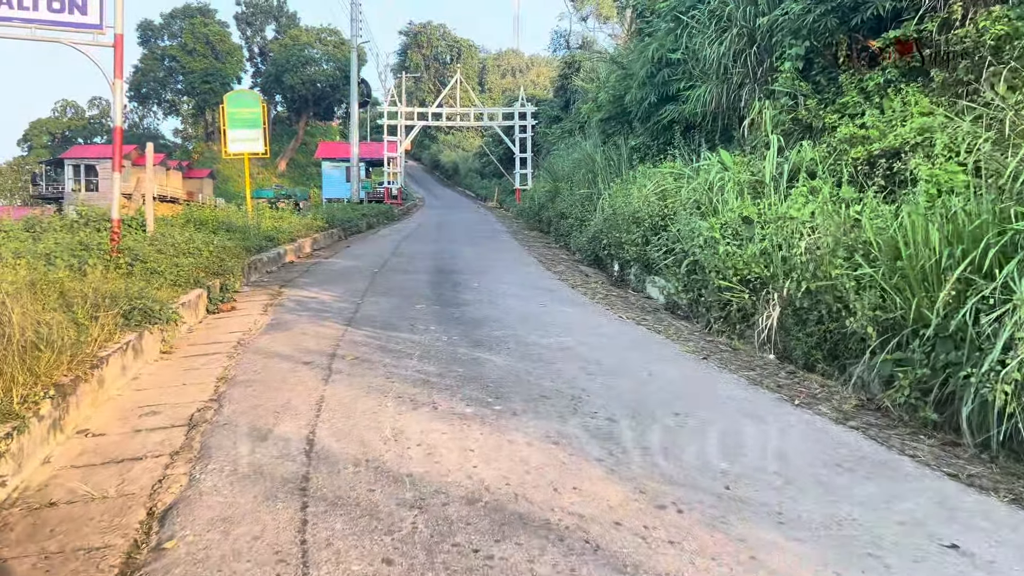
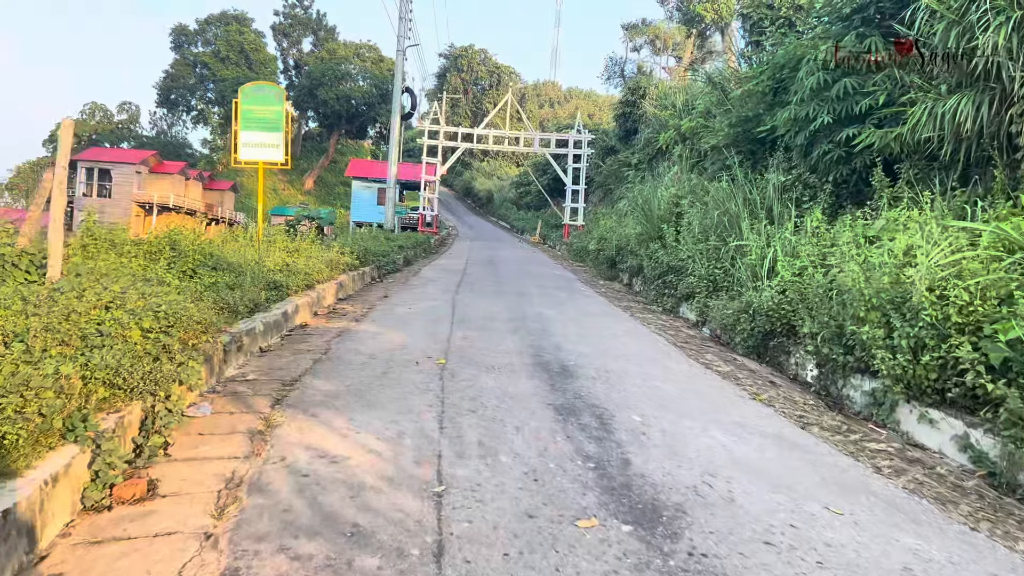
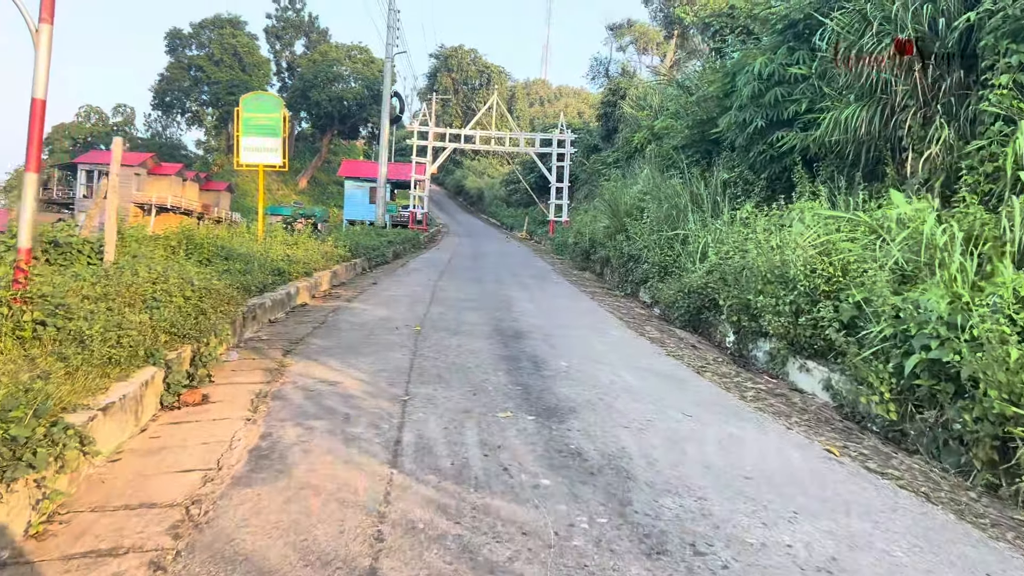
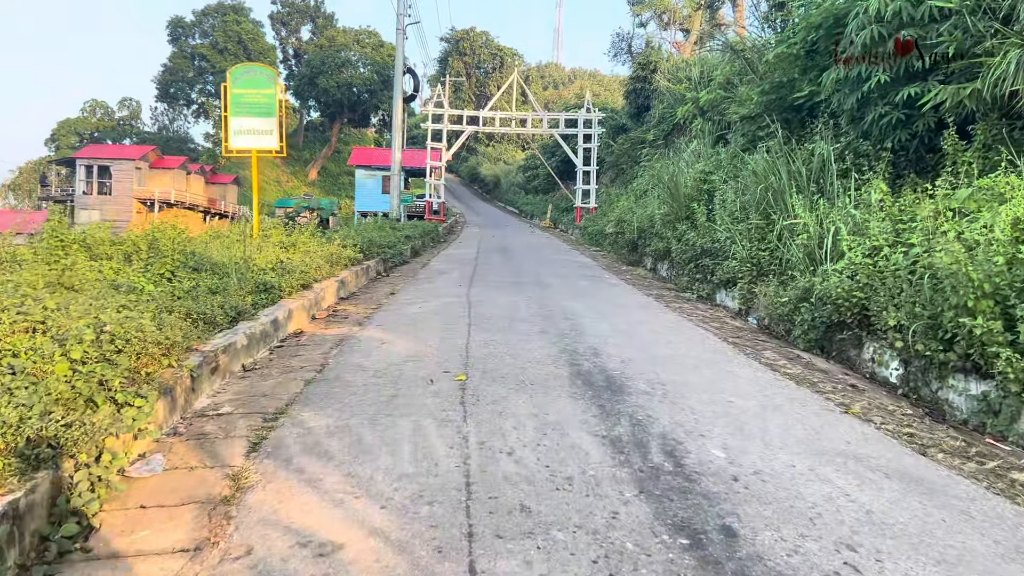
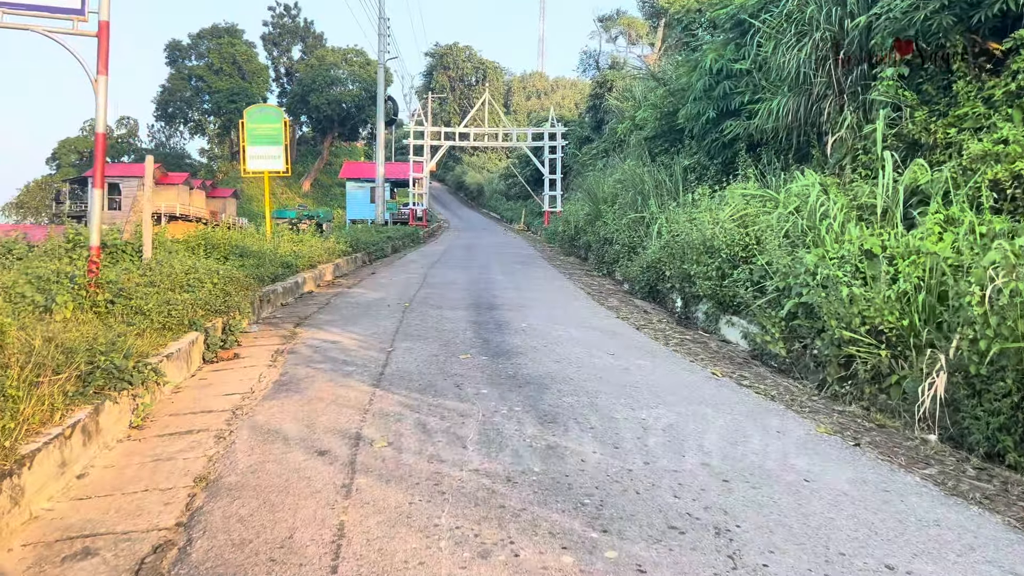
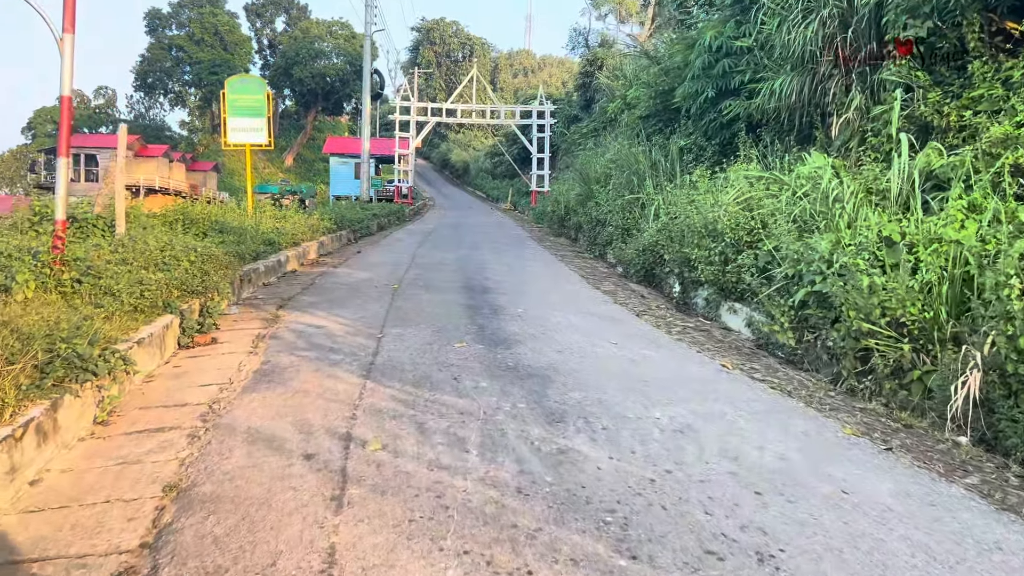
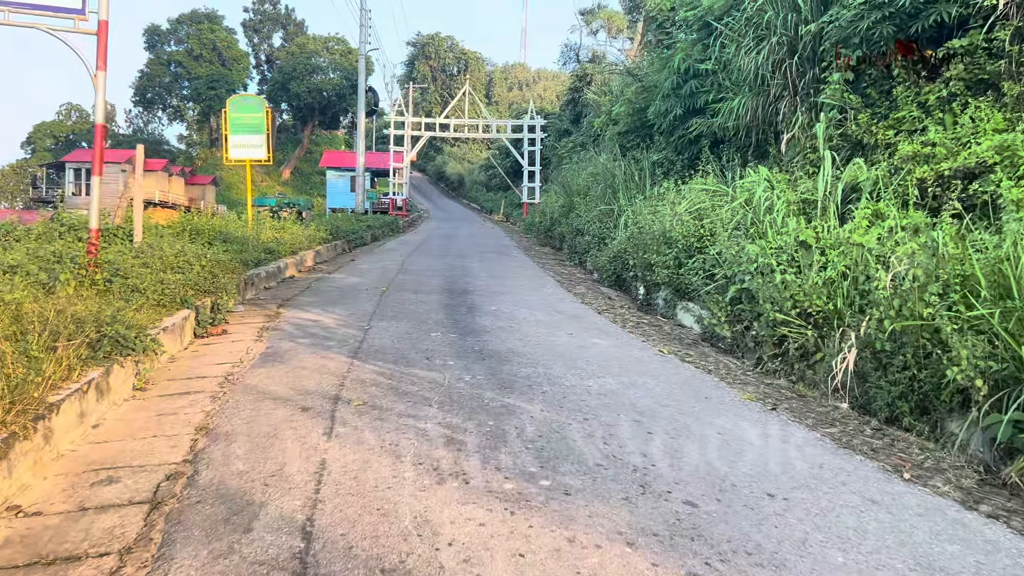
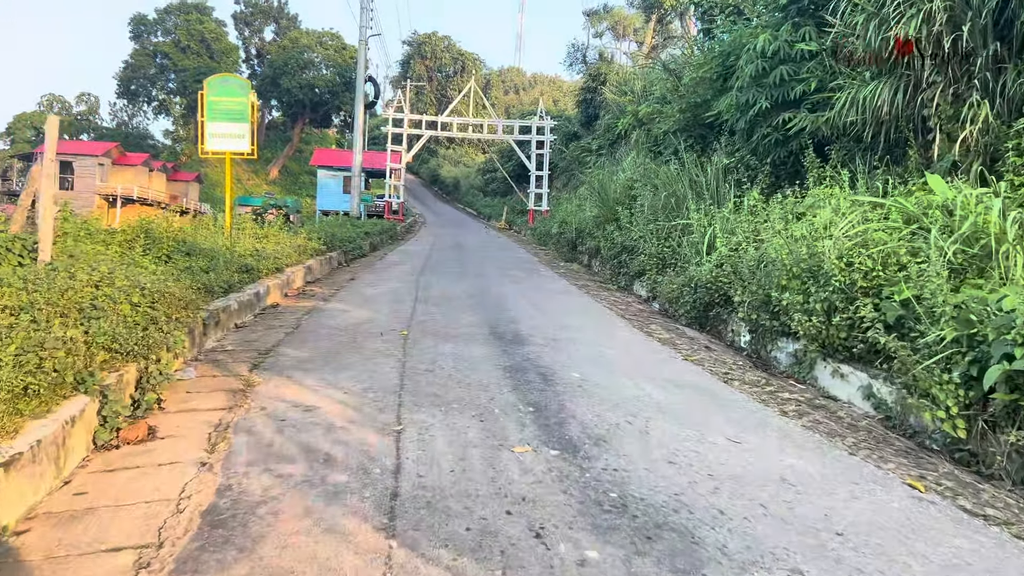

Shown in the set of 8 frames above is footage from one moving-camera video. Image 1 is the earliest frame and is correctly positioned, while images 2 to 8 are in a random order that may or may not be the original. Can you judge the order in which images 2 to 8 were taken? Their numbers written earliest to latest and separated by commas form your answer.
7, 5, 6, 3, 8, 2, 4
